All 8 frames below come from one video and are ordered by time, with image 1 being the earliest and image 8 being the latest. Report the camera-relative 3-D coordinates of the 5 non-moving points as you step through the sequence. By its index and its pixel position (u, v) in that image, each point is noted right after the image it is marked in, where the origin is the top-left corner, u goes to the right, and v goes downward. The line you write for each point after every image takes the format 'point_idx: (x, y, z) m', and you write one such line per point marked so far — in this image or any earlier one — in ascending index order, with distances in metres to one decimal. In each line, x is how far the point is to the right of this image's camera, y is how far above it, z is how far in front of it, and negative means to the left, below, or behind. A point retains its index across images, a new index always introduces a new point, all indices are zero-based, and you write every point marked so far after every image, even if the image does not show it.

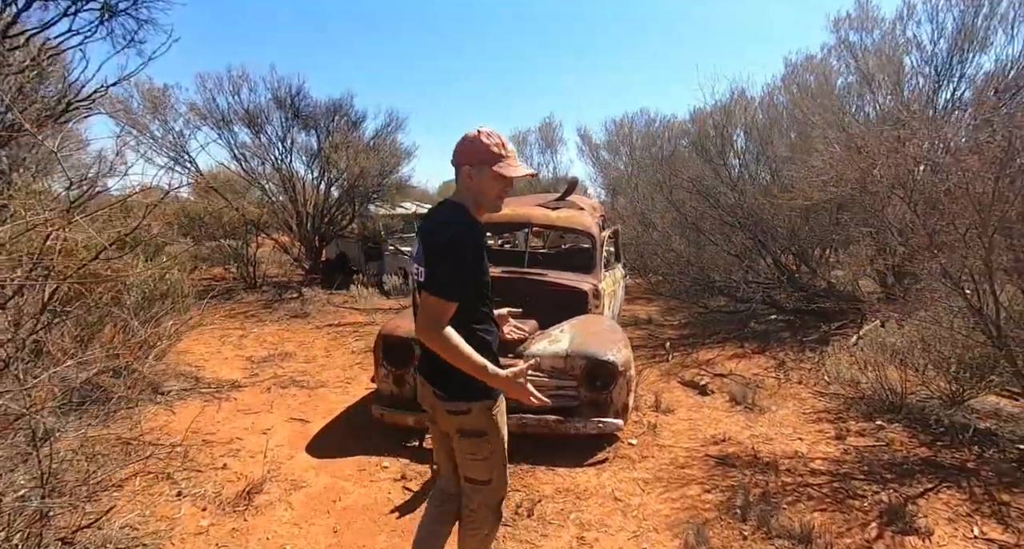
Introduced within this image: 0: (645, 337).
0: (+1.9, -0.9, +8.1) m
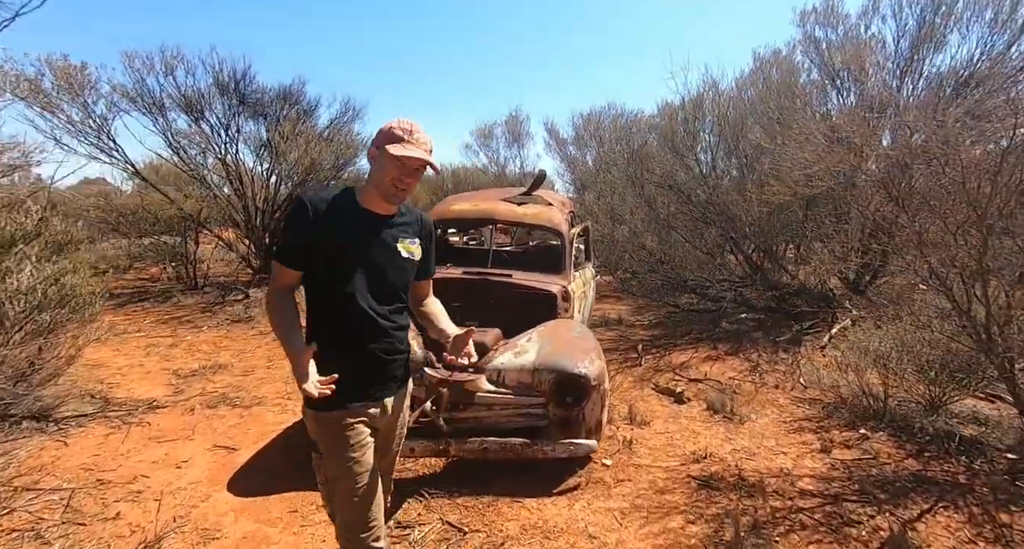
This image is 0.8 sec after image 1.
0: (+1.4, -0.9, +7.8) m
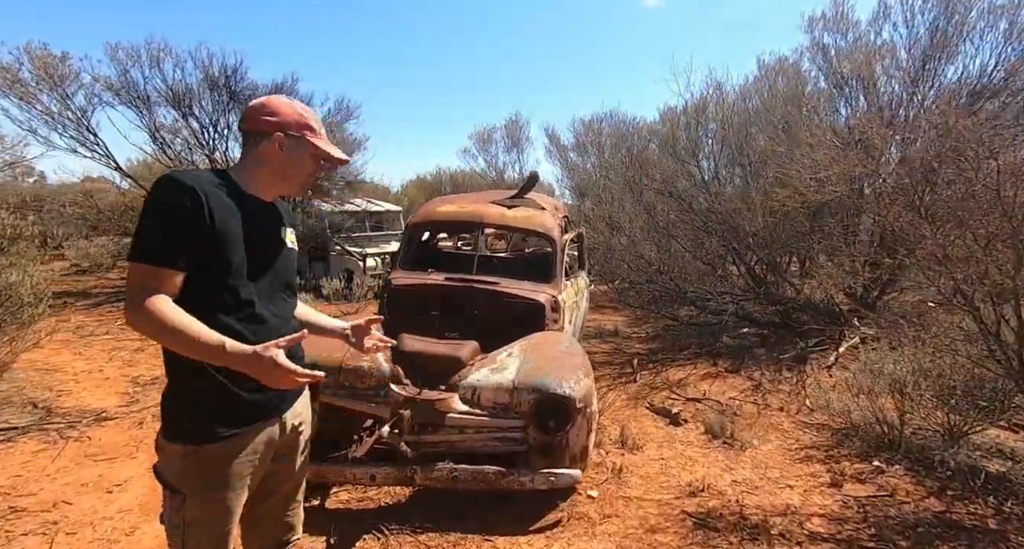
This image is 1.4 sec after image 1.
0: (+1.3, -1.0, +7.3) m
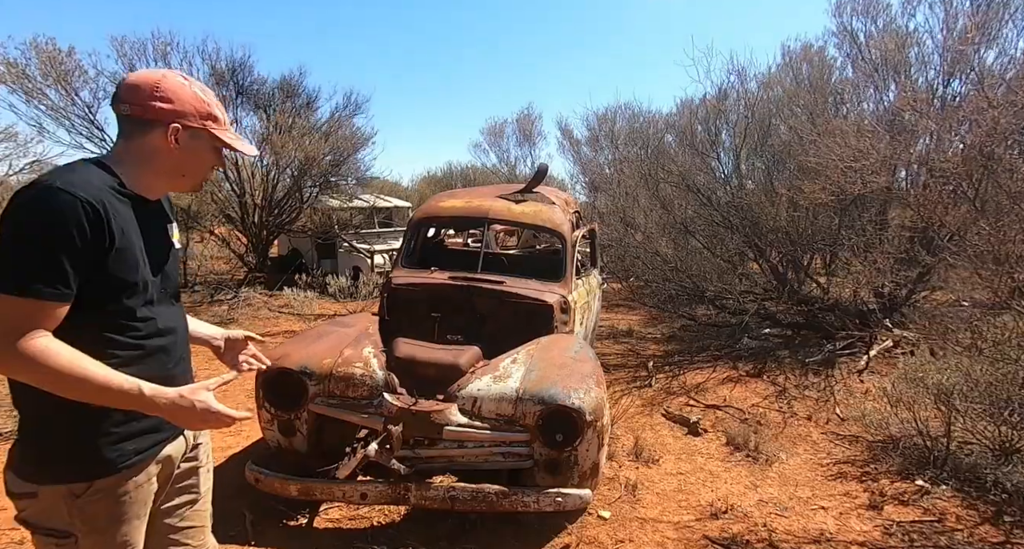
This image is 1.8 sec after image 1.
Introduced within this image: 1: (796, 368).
0: (+1.4, -1.0, +7.0) m
1: (+3.0, -1.0, +5.9) m
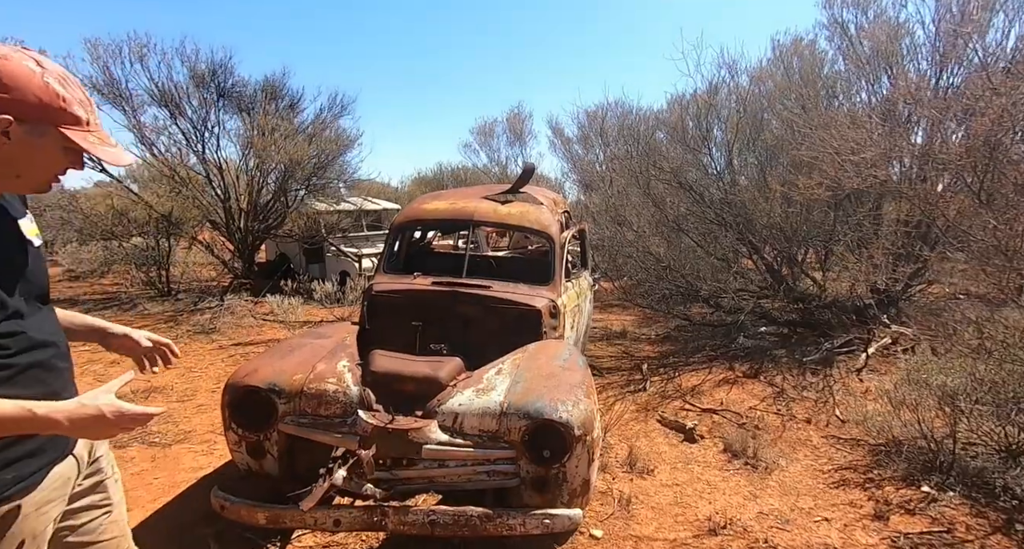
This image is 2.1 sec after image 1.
0: (+1.3, -1.0, +6.8) m
1: (+2.9, -0.9, +5.8) m
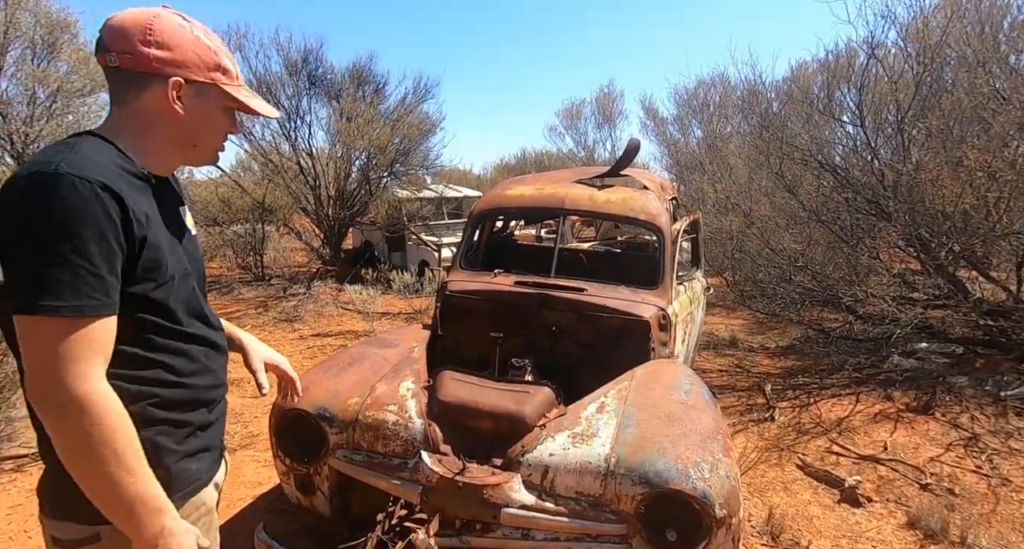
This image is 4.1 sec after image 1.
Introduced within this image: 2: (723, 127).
0: (+2.2, -1.0, +5.7) m
1: (+3.7, -1.0, +4.5) m
2: (+4.4, +3.1, +11.9) m
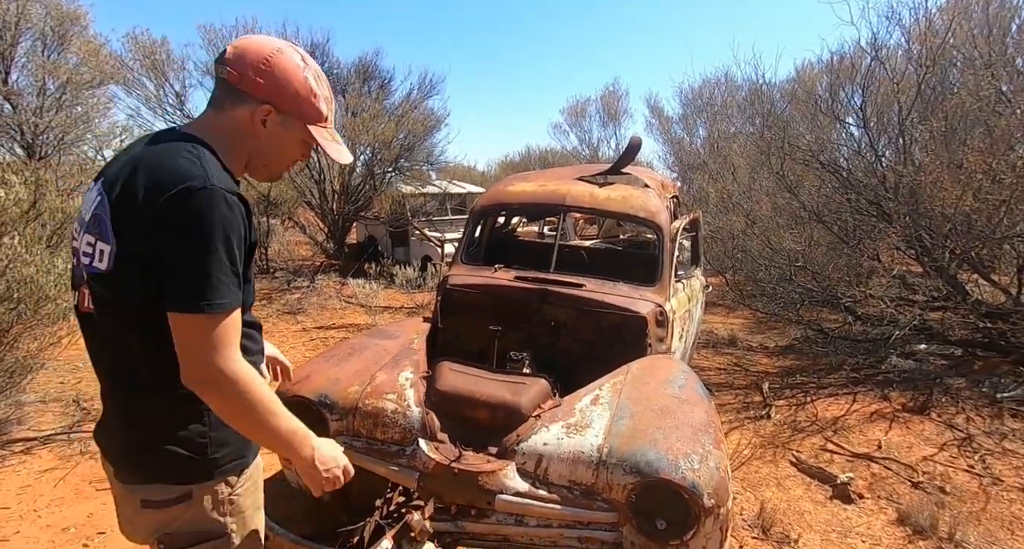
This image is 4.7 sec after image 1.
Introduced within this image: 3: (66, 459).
0: (+2.2, -1.0, +5.8) m
1: (+3.7, -1.0, +4.5) m
2: (+4.5, +3.1, +11.9) m
3: (-3.3, -1.4, +4.2) m
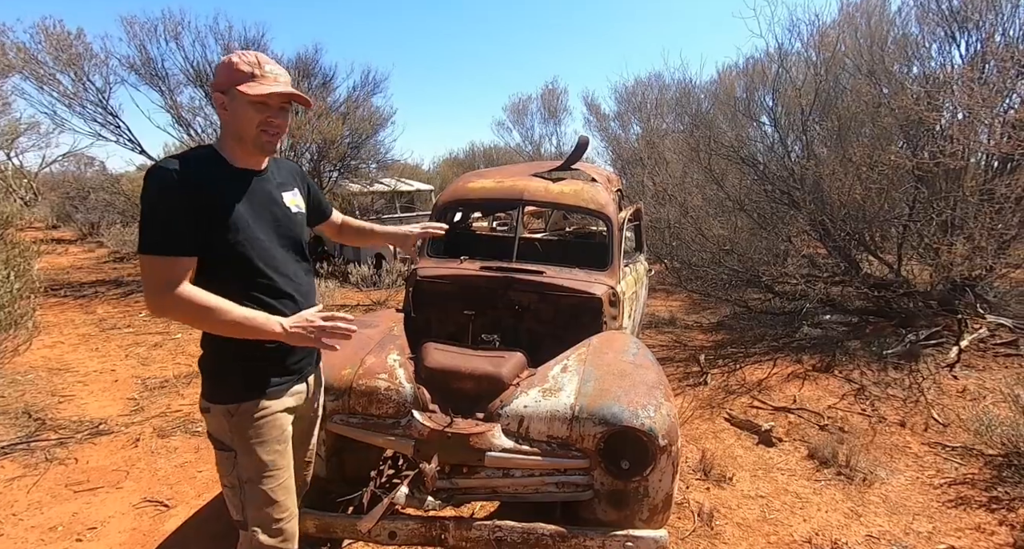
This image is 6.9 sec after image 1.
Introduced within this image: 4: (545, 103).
0: (+1.8, -0.8, +6.4) m
1: (+3.3, -0.8, +5.3) m
2: (+3.2, +3.4, +12.7) m
3: (-3.5, -1.4, +4.2) m
4: (+1.2, +6.0, +20.0) m
